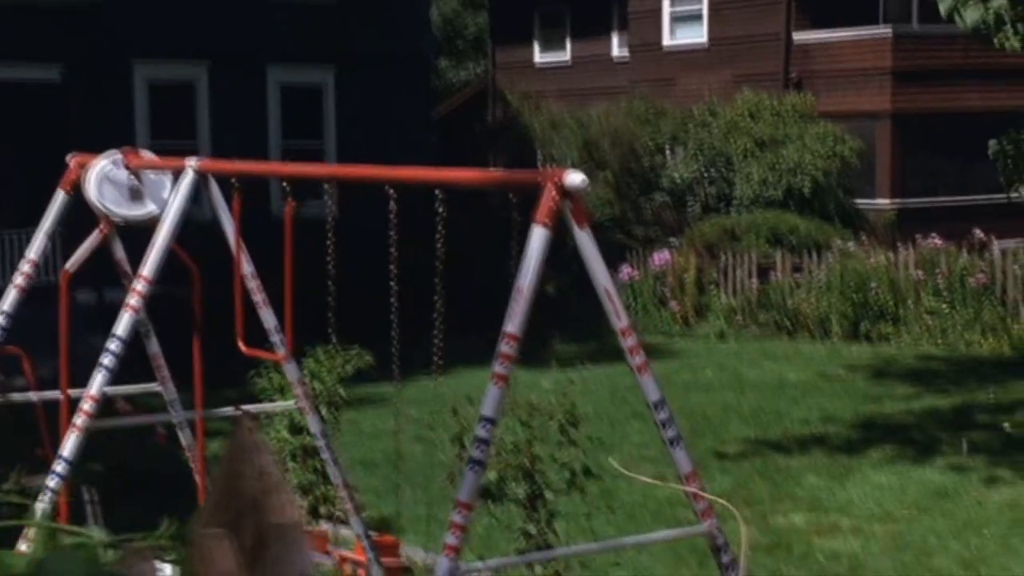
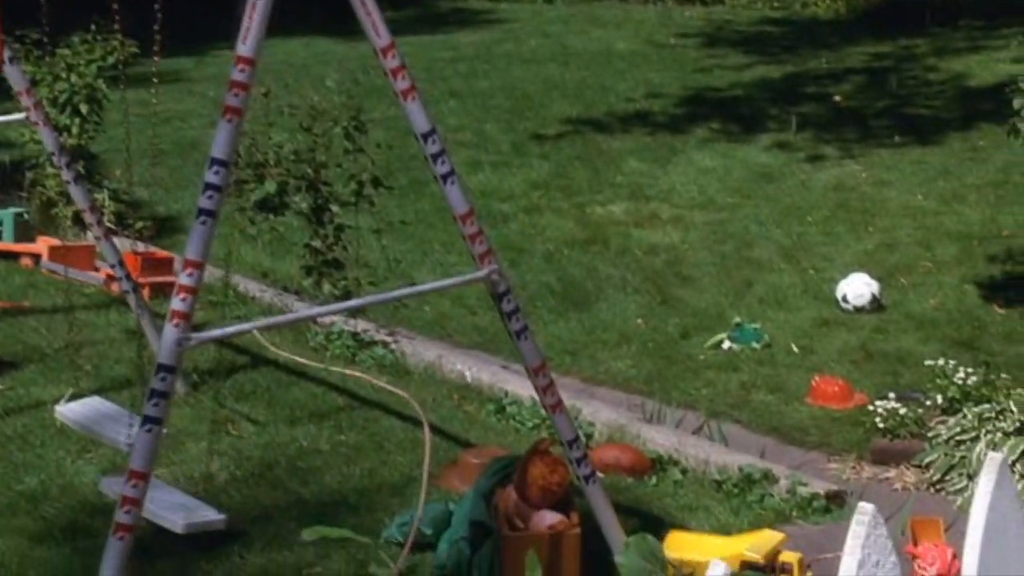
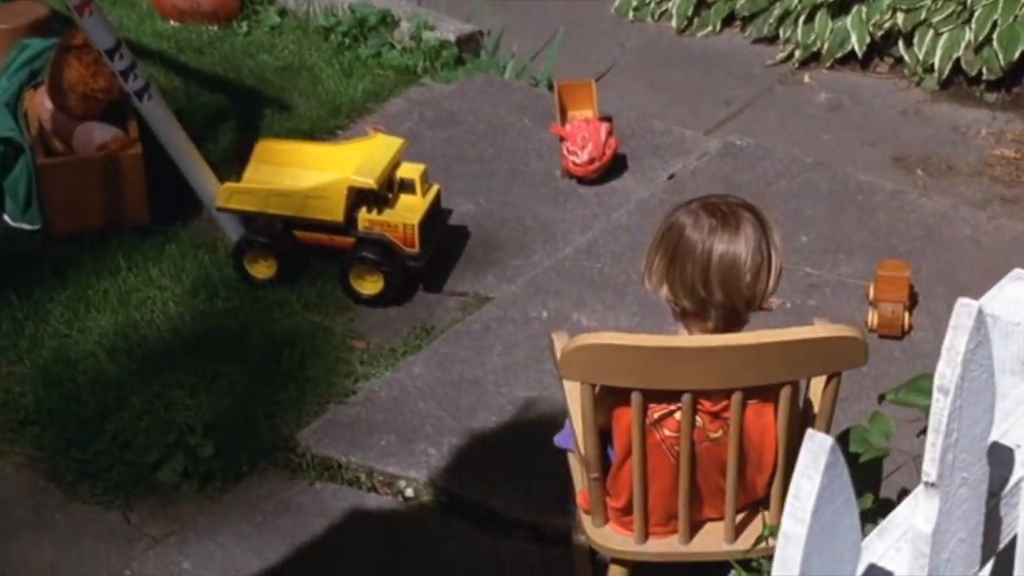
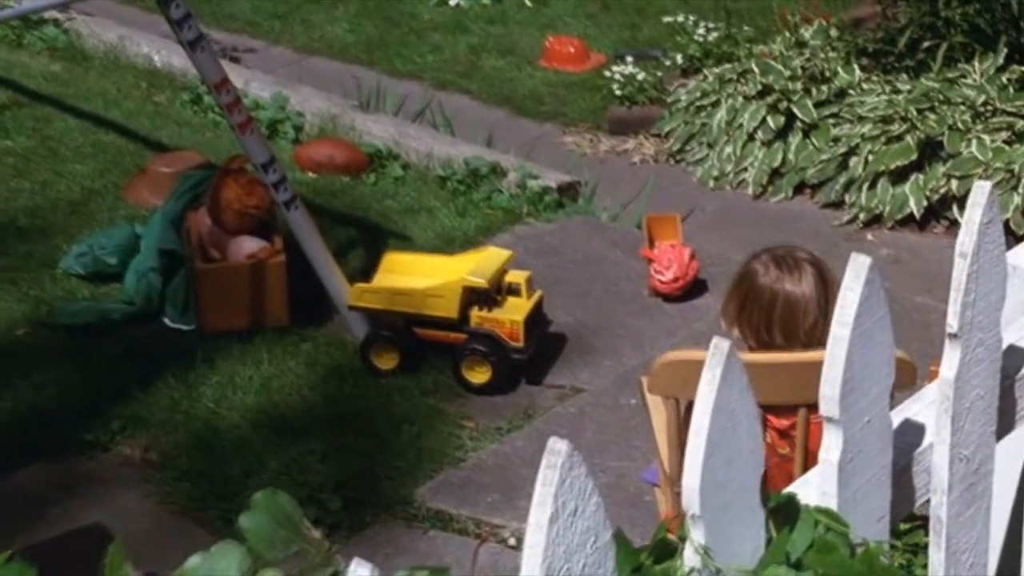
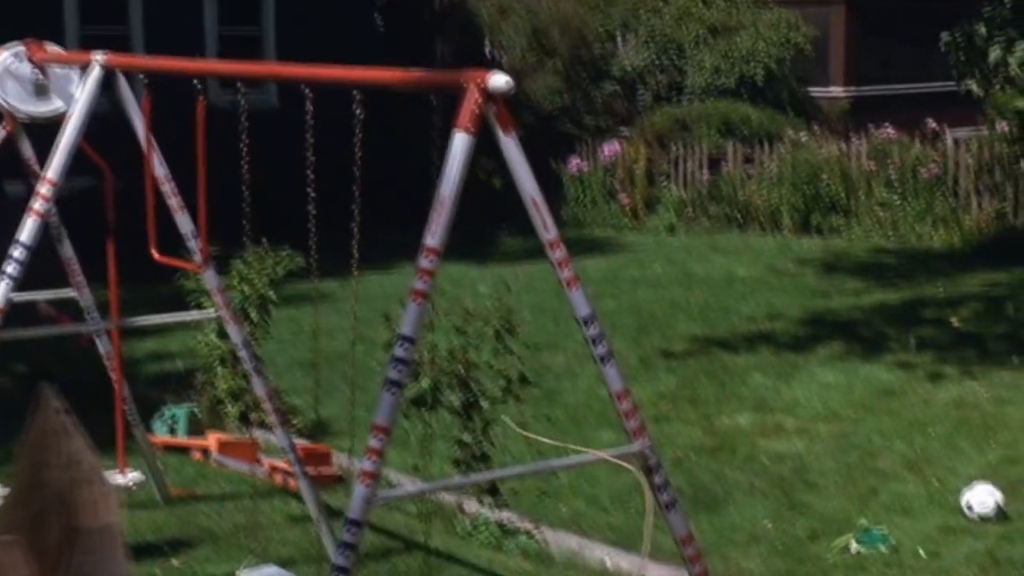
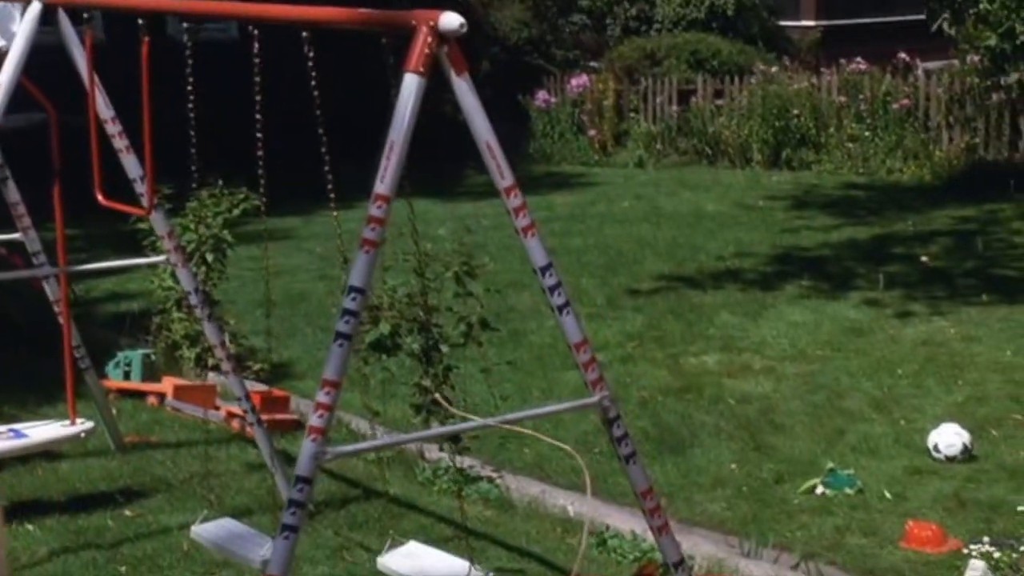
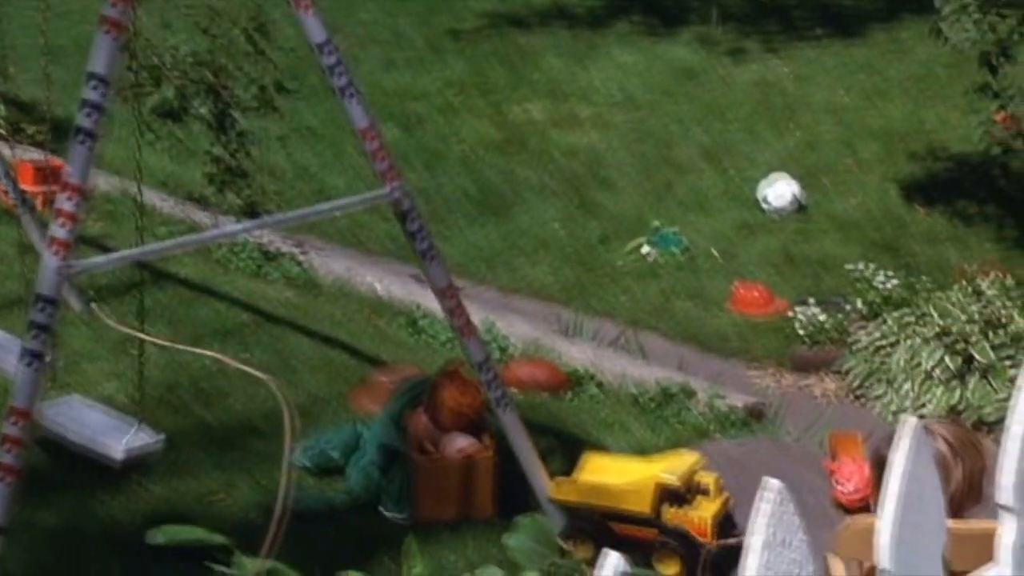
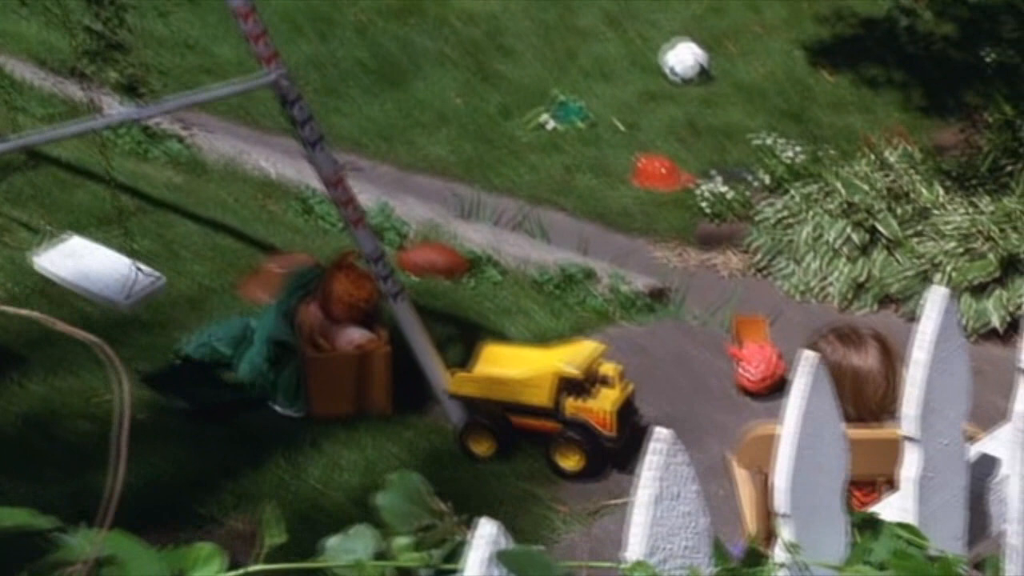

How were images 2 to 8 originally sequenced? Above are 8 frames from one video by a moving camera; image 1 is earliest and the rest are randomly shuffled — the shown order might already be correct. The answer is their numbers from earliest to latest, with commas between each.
5, 6, 2, 7, 8, 4, 3
